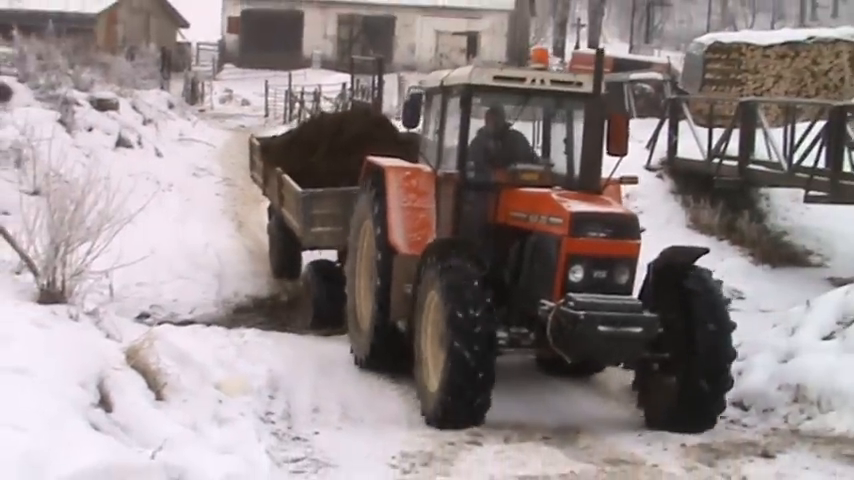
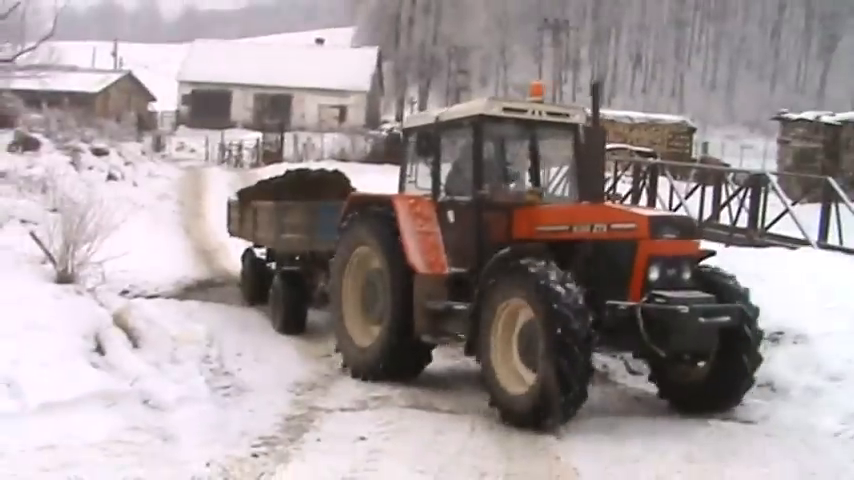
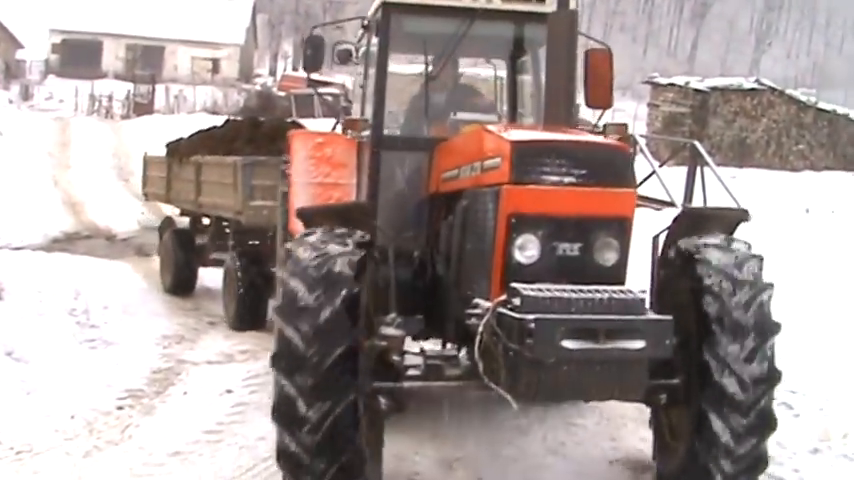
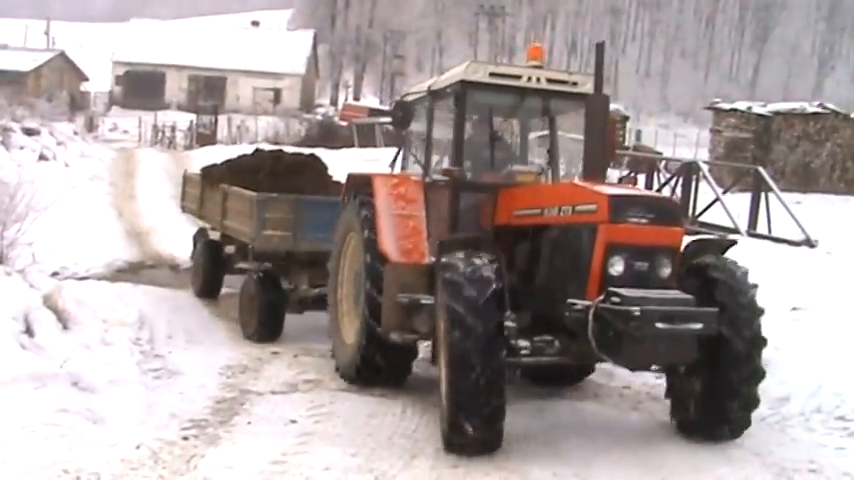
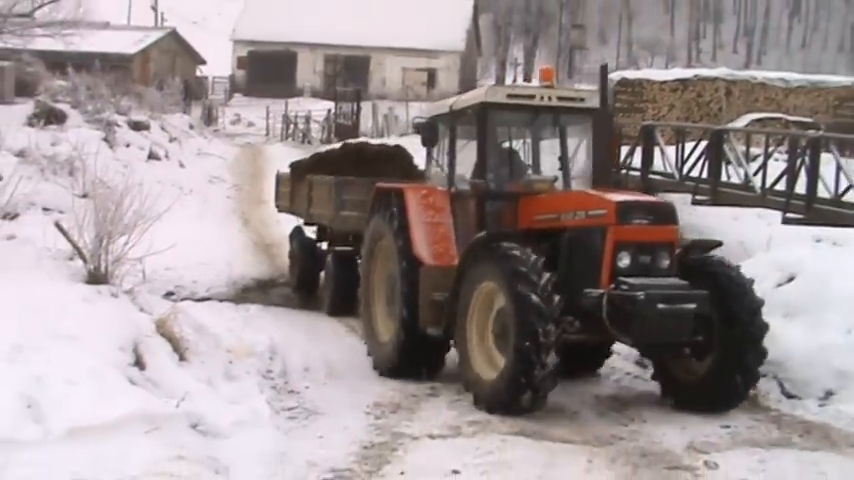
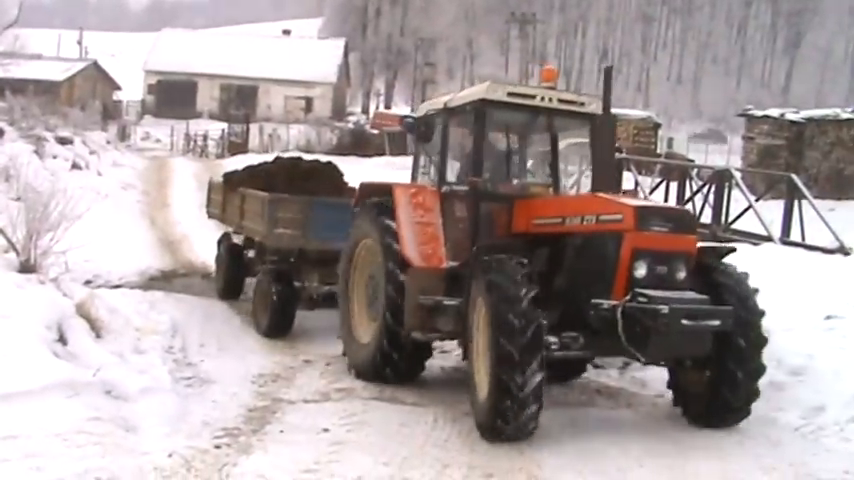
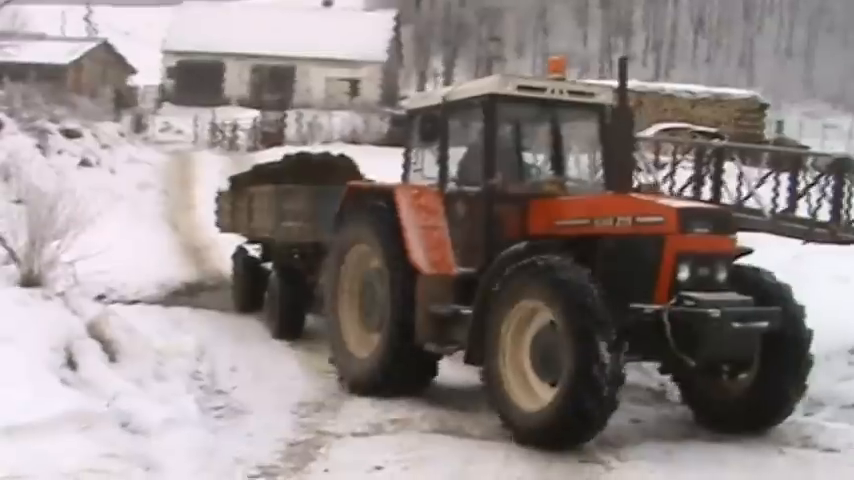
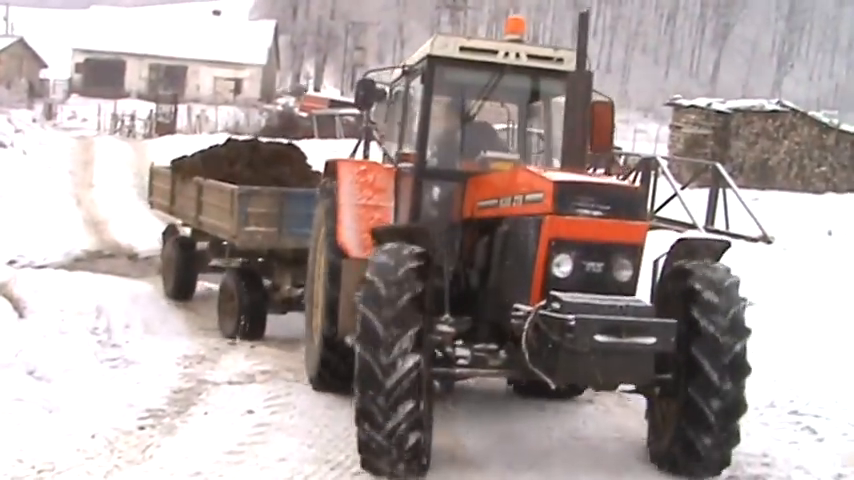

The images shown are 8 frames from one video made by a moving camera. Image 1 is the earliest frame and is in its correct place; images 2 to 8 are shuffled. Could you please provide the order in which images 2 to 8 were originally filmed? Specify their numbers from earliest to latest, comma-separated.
5, 7, 2, 6, 4, 8, 3
